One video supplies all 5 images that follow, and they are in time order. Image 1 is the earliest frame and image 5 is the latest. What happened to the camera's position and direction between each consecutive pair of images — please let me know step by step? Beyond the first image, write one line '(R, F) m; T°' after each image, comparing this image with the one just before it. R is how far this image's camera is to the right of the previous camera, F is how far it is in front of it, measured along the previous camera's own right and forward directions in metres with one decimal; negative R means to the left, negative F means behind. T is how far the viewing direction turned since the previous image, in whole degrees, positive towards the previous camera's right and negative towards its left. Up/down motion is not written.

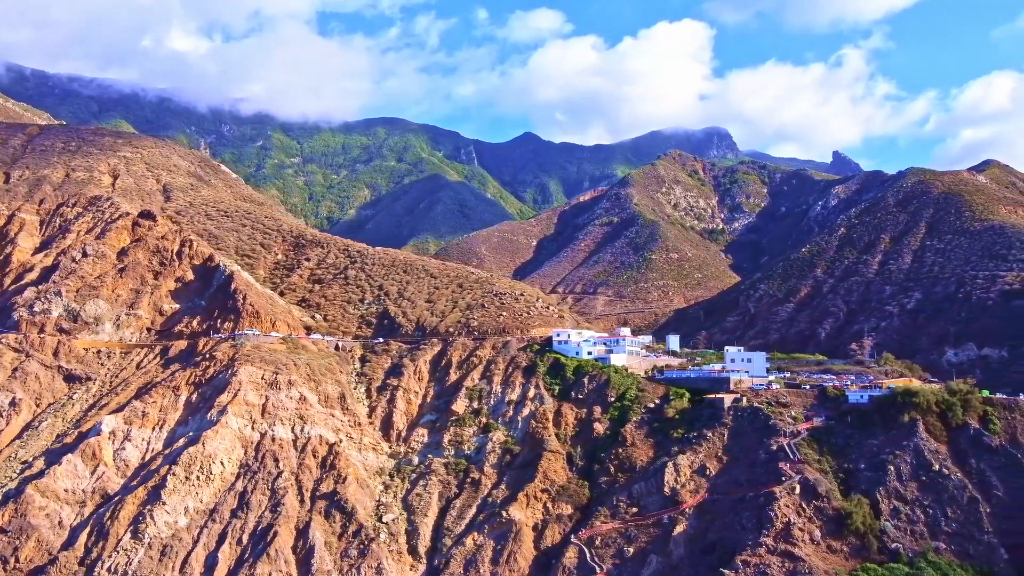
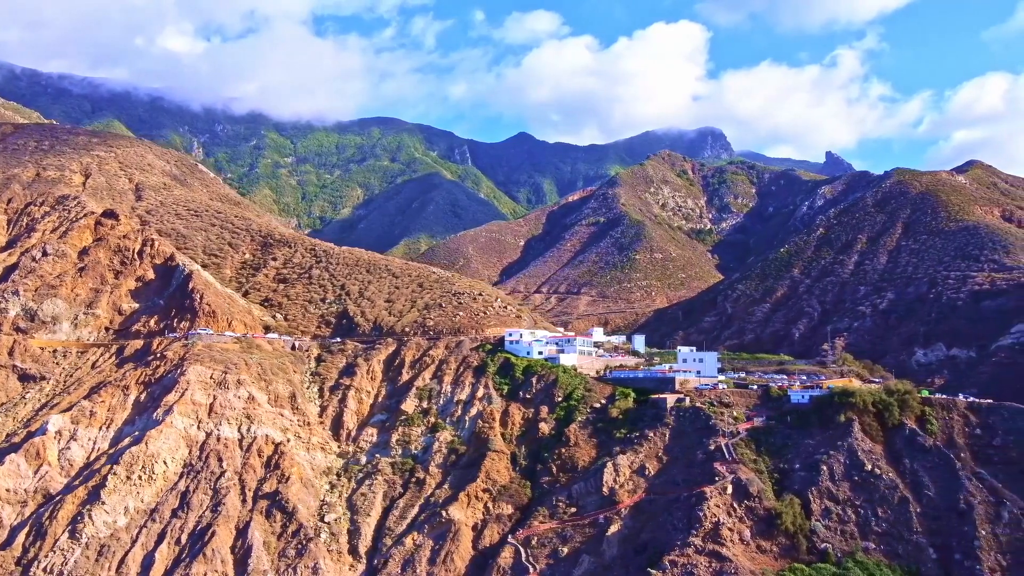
(+2.5, 0.0) m; 0°
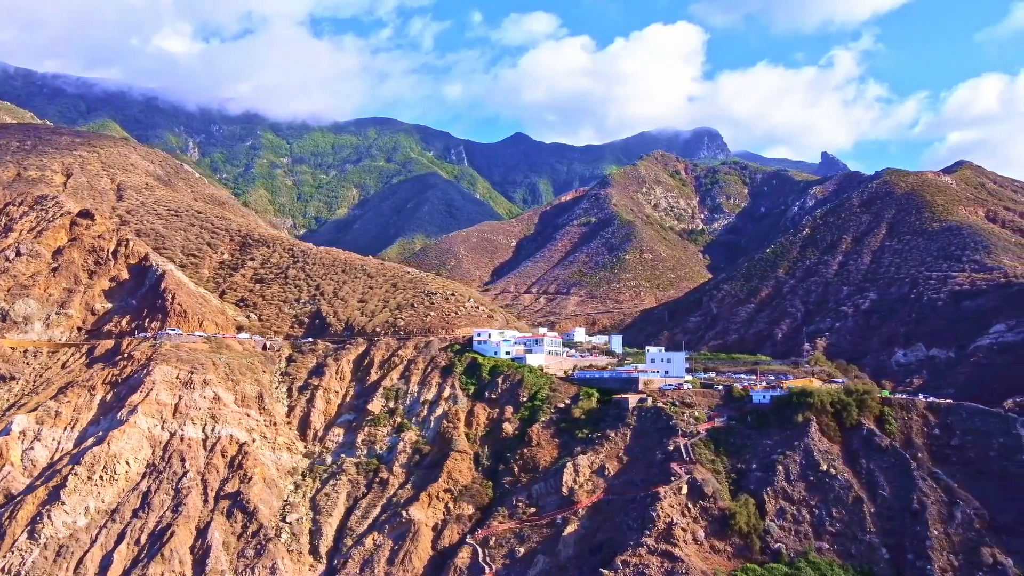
(+1.7, 0.0) m; 0°
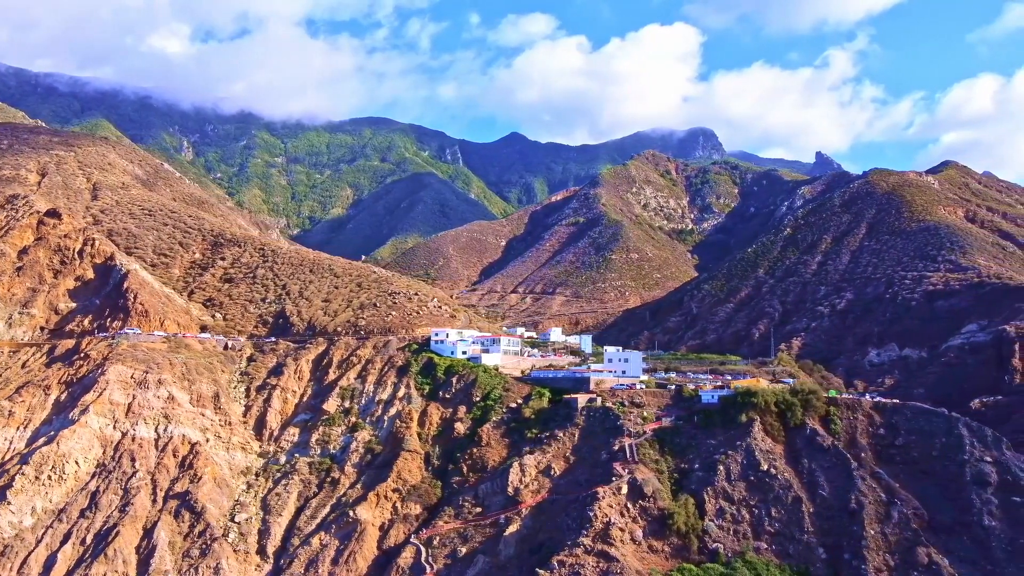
(+2.3, 0.0) m; 0°
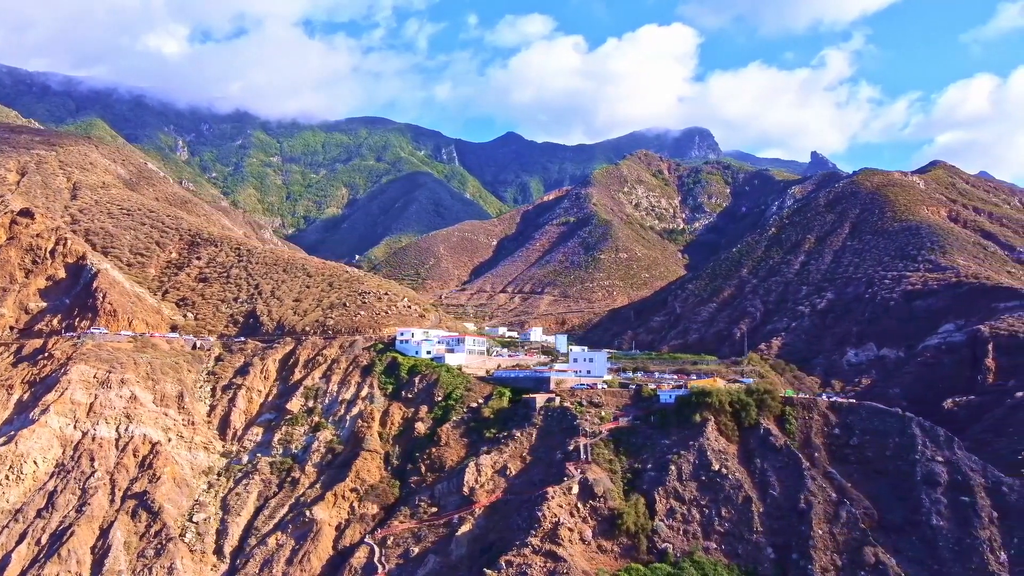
(+1.8, 0.0) m; 0°
